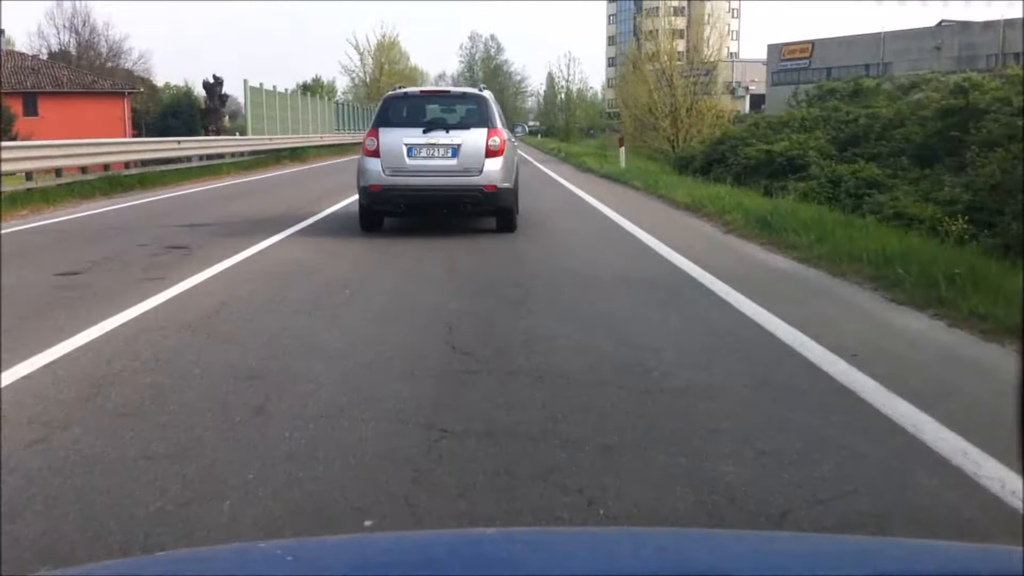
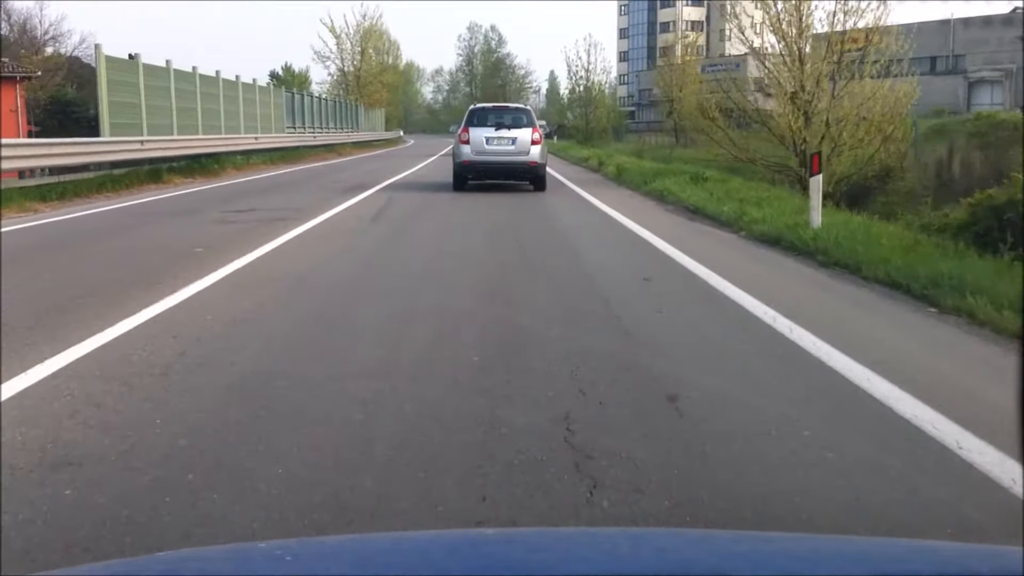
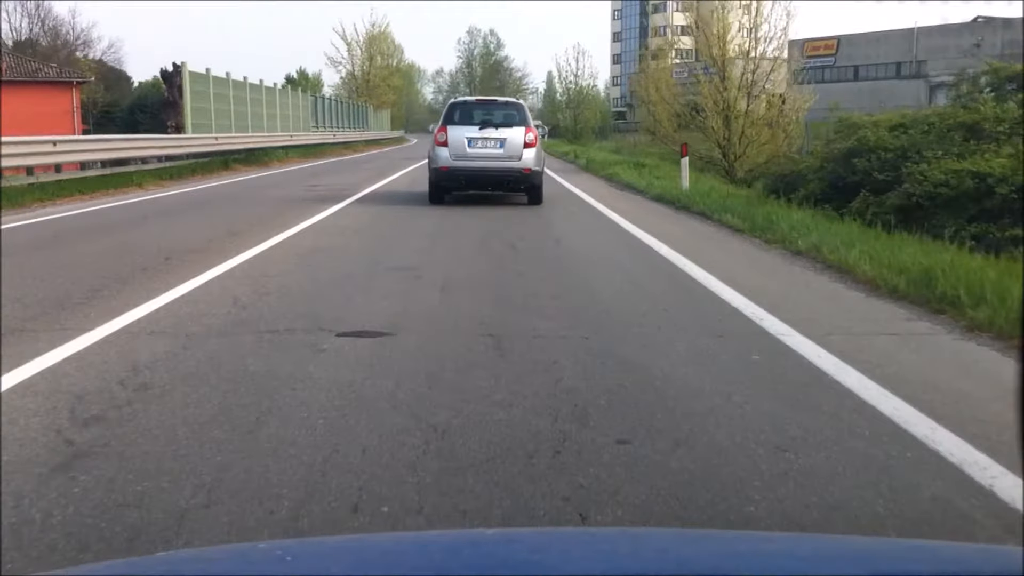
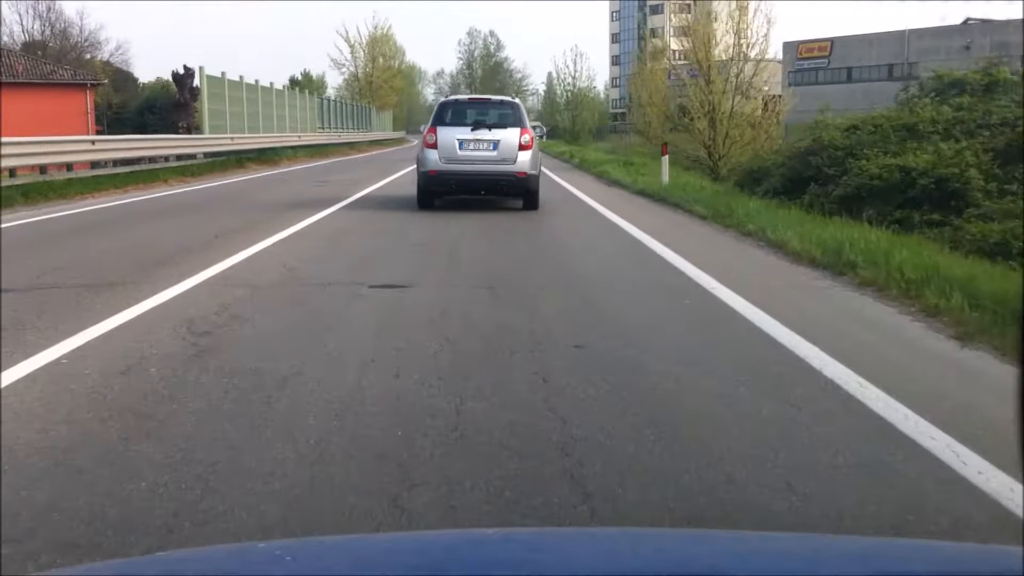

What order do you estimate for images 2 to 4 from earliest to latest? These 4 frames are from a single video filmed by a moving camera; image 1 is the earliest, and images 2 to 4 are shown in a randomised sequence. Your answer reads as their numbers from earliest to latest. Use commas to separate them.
4, 3, 2
